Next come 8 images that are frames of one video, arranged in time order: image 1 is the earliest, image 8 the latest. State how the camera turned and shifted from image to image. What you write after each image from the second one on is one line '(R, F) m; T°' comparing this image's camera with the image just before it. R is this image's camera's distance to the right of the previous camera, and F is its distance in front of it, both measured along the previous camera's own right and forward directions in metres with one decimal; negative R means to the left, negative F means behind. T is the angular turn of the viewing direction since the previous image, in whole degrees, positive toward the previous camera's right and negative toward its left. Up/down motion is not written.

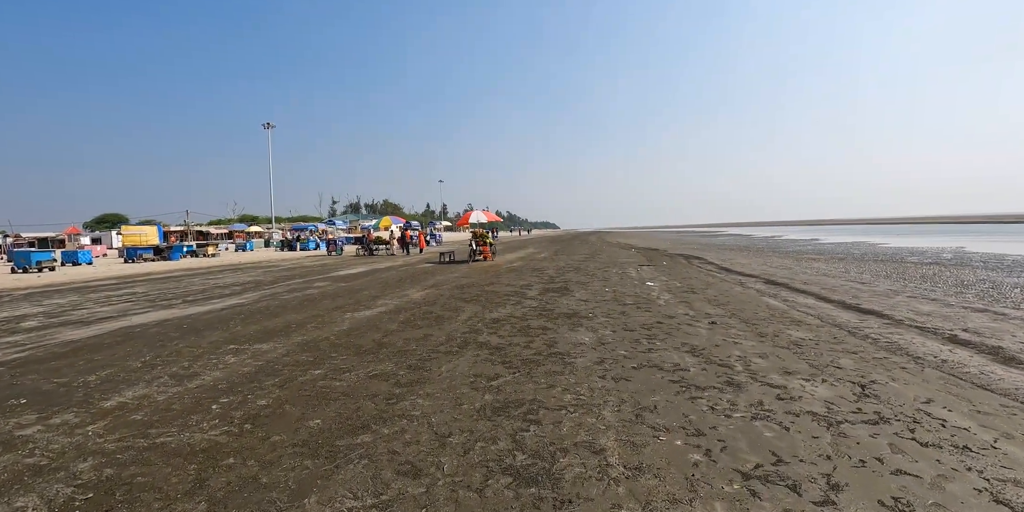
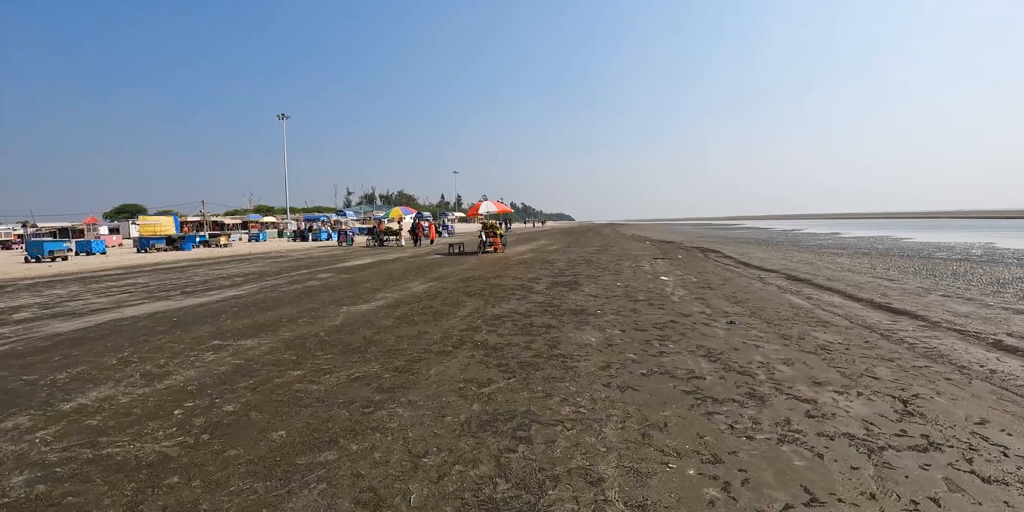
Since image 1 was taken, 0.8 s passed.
(+0.2, +0.6) m; -2°
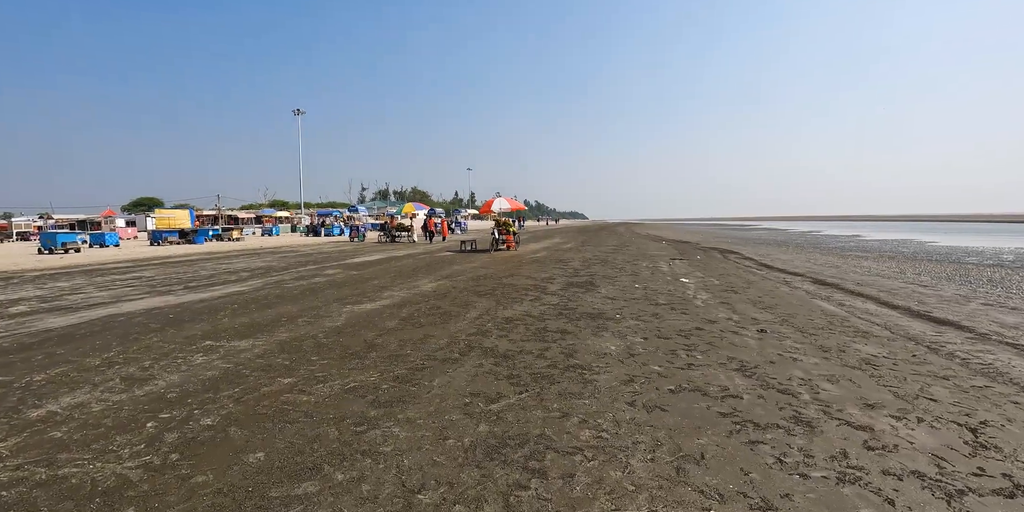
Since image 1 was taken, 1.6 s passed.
(0.0, +0.6) m; -1°
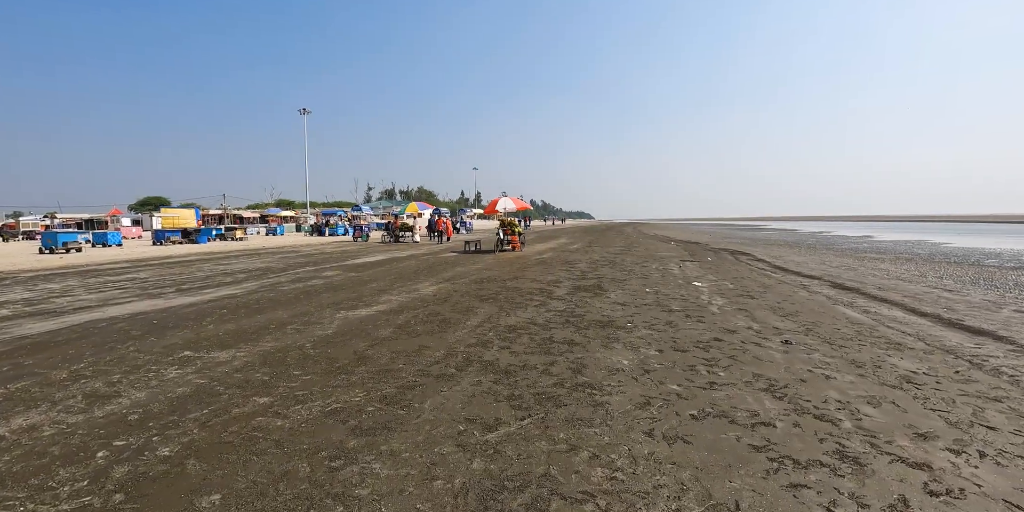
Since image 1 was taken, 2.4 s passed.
(0.0, +0.6) m; -1°
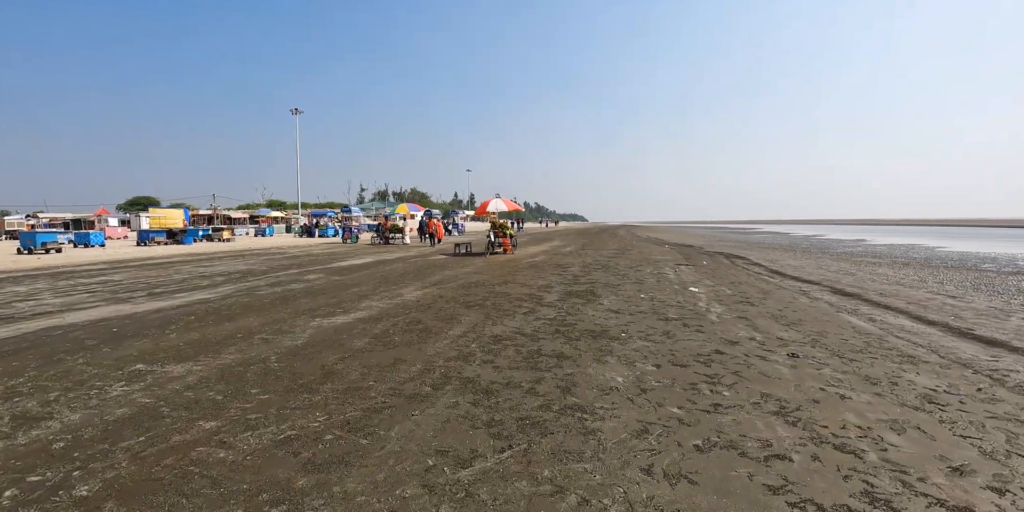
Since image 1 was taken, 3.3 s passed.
(+0.1, +0.5) m; +1°
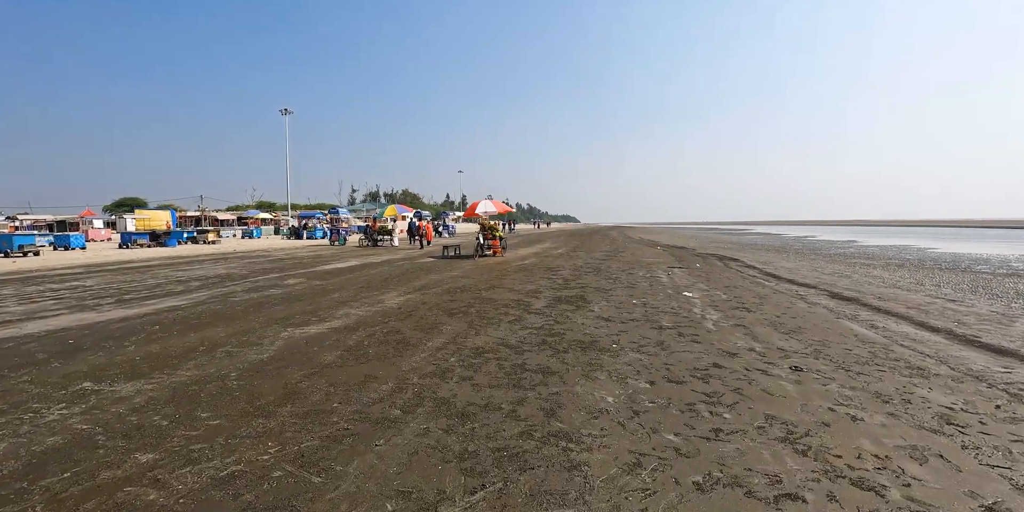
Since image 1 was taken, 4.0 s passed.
(+0.1, +0.5) m; +1°
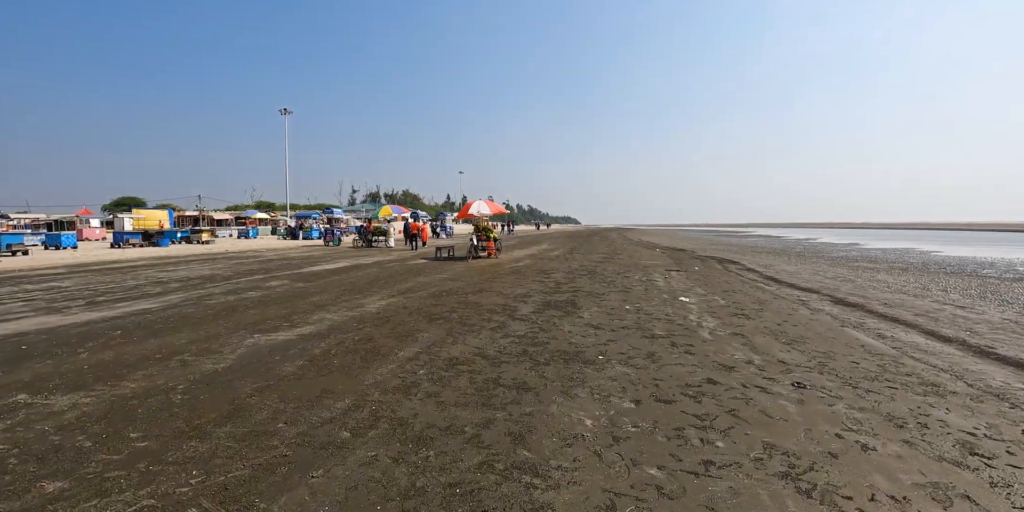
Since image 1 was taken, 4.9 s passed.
(+0.3, +0.5) m; 0°
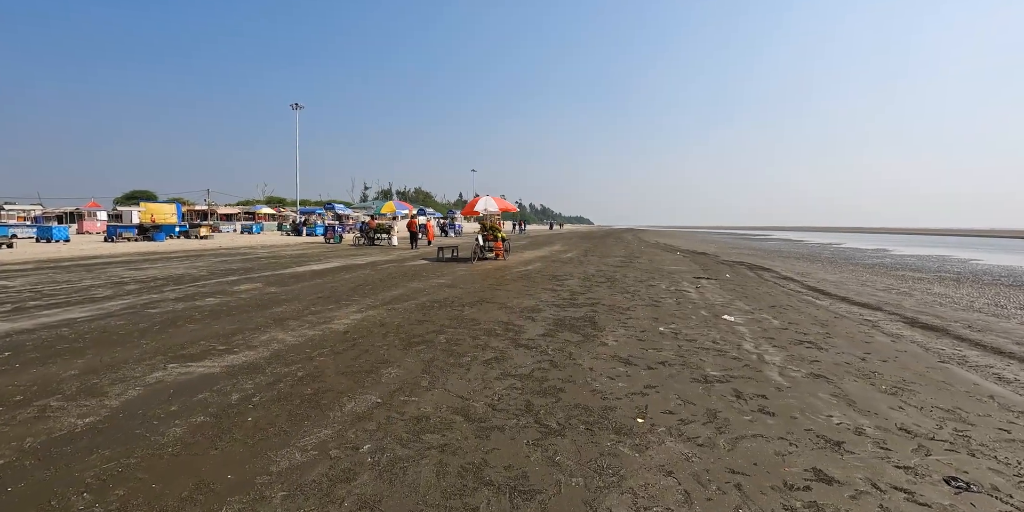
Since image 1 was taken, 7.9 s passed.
(+0.1, +1.9) m; -1°
